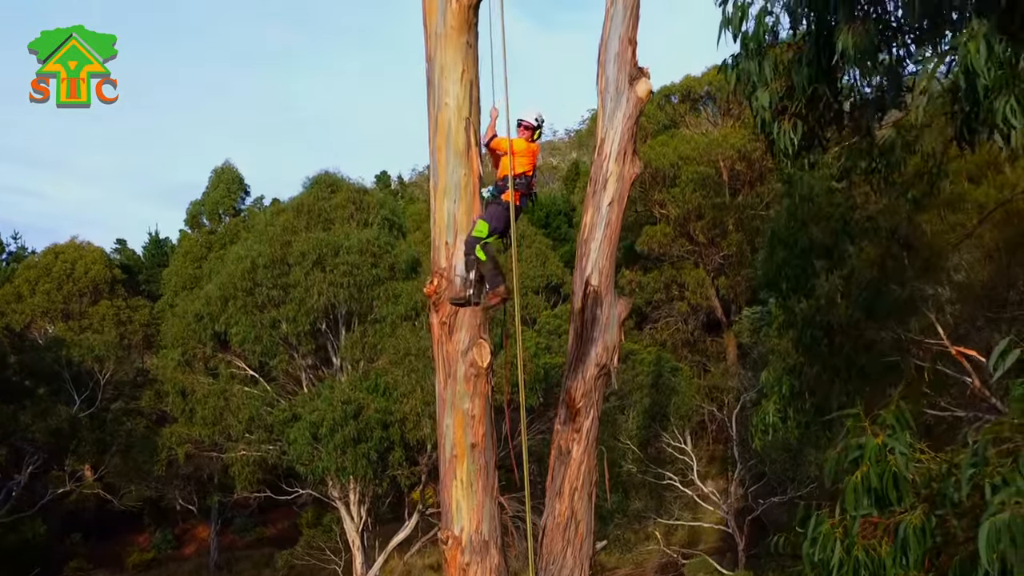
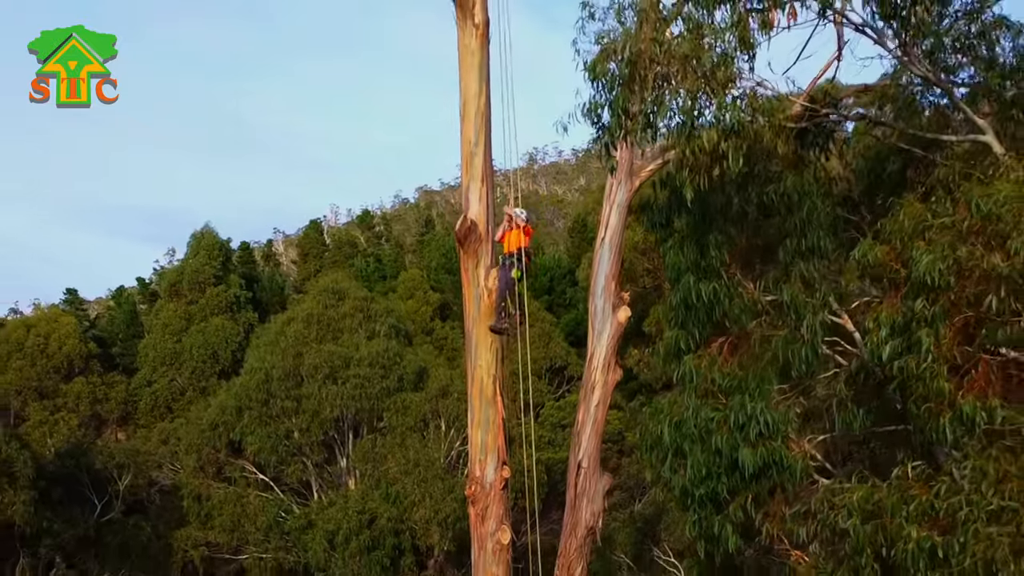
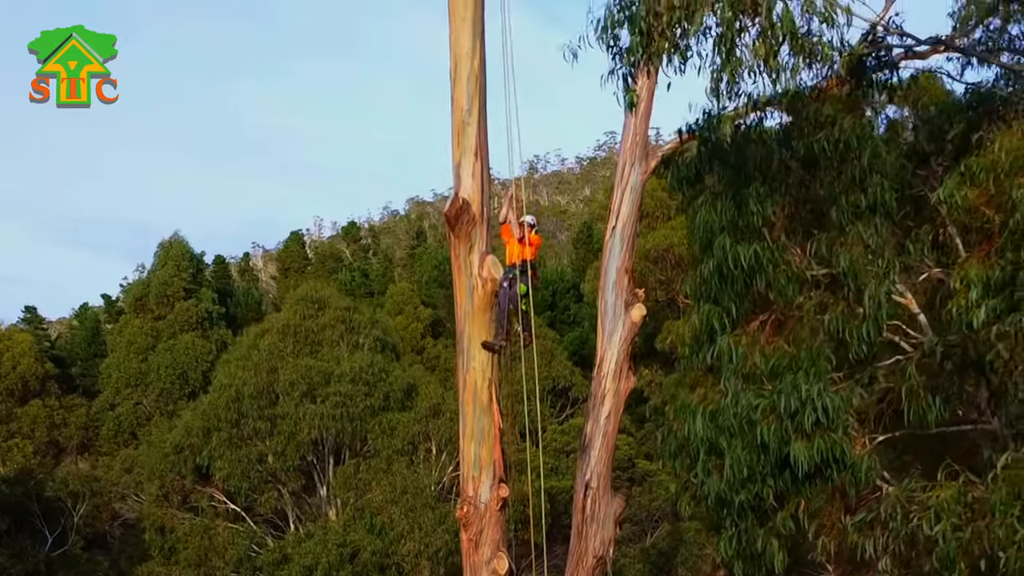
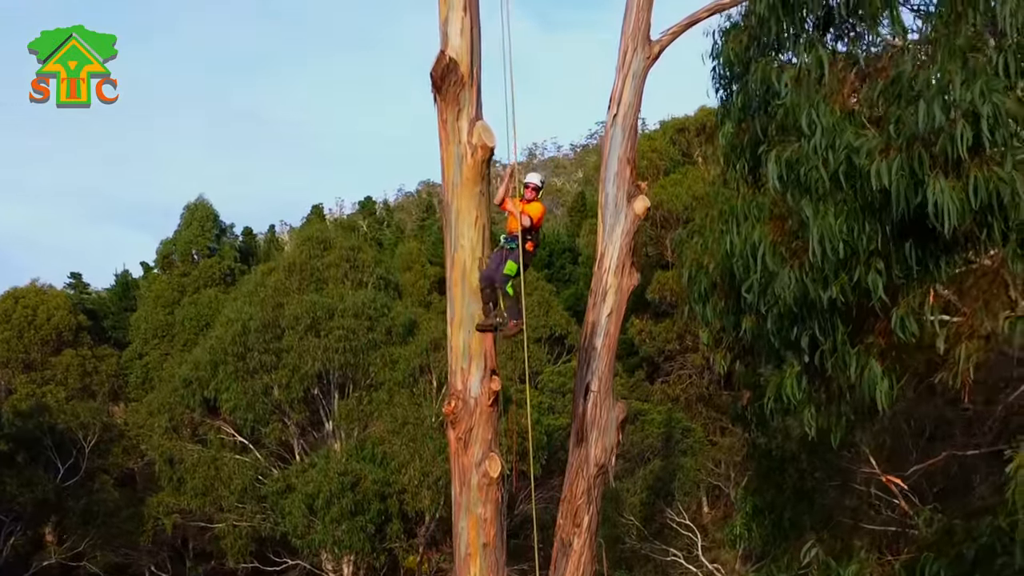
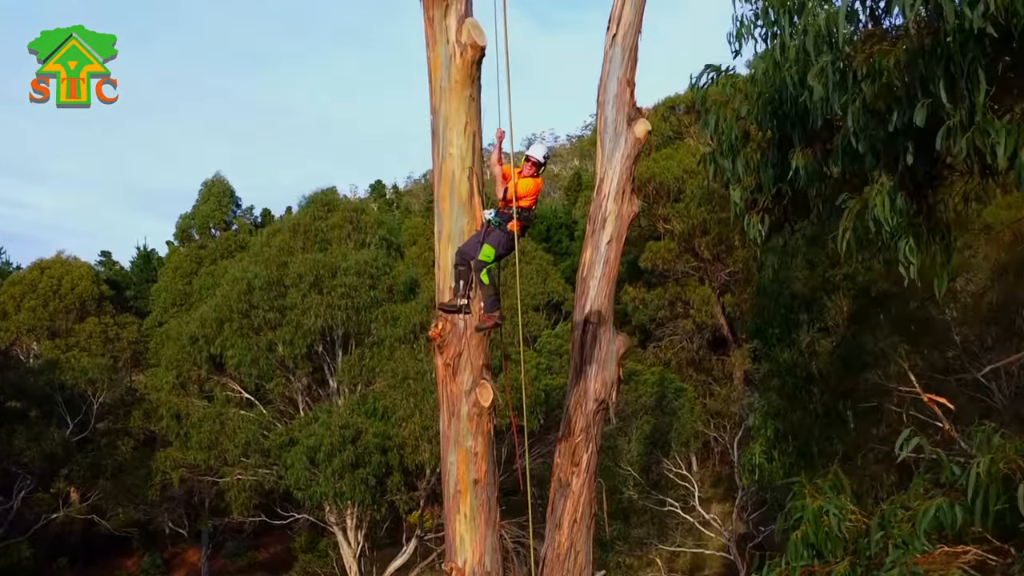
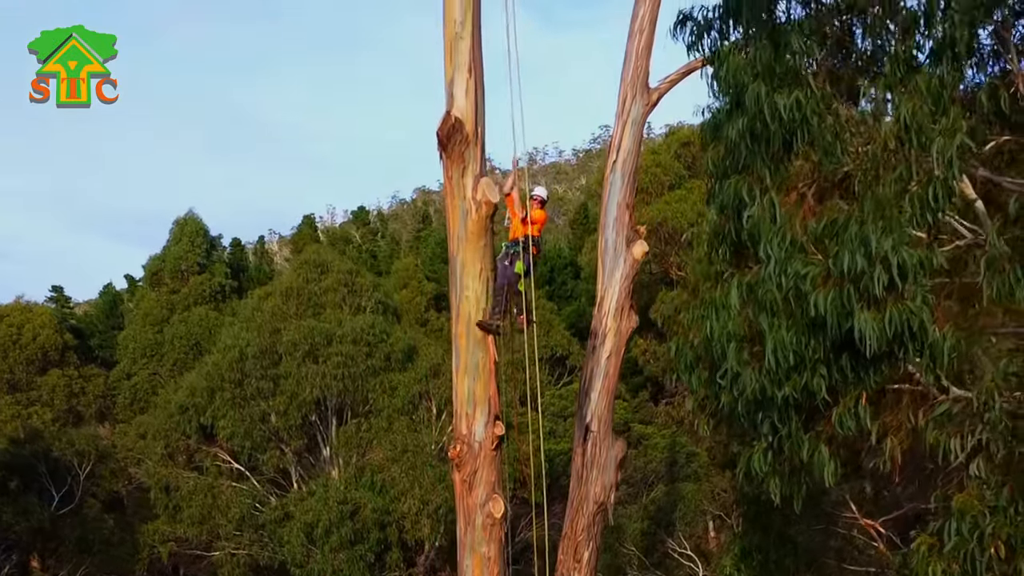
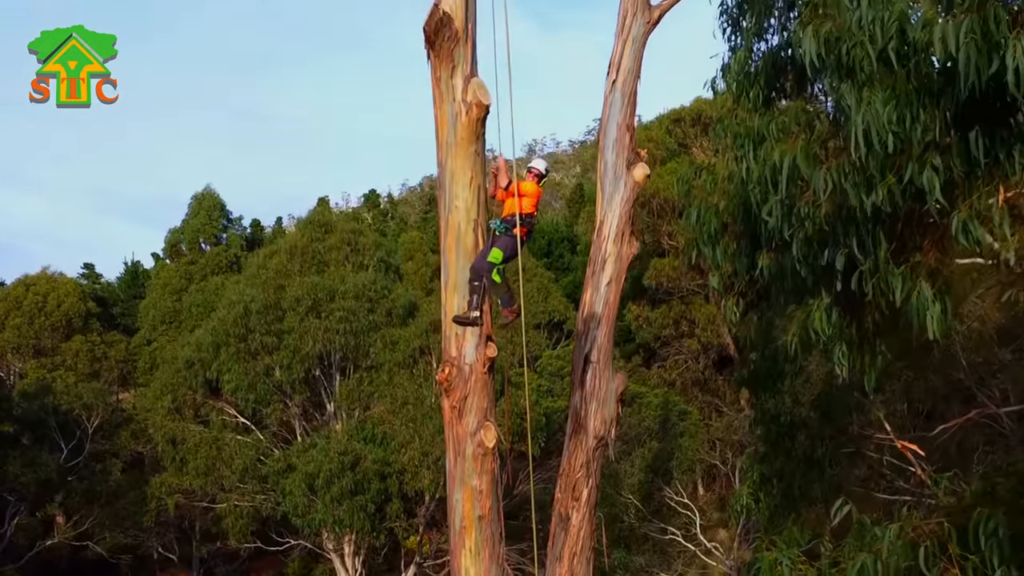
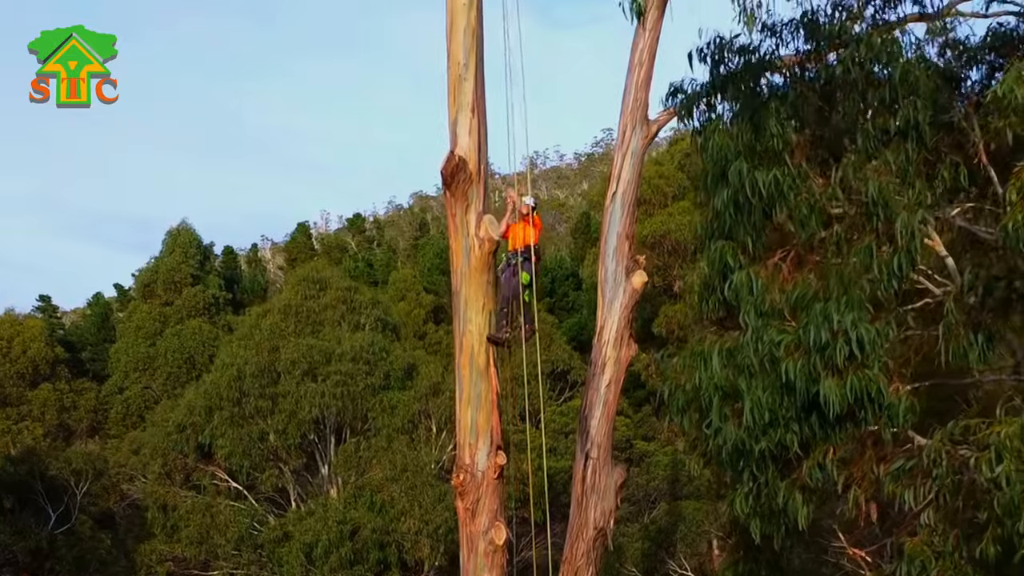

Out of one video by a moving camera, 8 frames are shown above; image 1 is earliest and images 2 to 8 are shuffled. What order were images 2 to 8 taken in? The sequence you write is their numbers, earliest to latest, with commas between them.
5, 7, 4, 6, 8, 3, 2
